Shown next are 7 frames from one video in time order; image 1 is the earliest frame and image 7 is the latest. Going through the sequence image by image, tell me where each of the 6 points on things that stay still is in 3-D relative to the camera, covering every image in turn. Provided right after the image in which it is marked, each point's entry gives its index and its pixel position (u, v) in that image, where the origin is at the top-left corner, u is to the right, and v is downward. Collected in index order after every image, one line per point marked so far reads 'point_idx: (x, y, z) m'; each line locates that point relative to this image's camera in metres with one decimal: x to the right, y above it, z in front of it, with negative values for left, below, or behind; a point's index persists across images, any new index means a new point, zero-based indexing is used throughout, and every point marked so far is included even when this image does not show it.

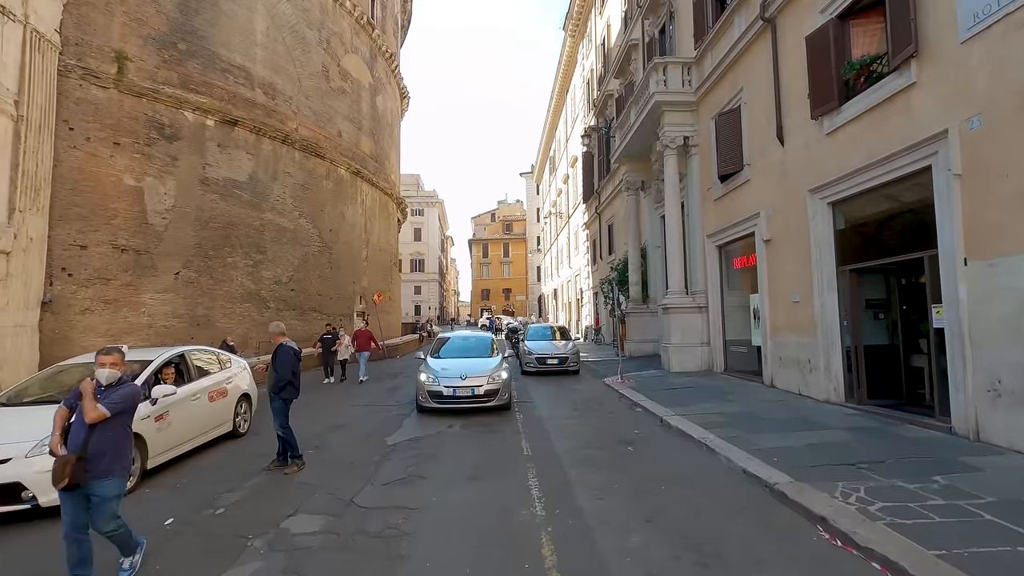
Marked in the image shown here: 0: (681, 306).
0: (+4.3, -0.4, +13.4) m
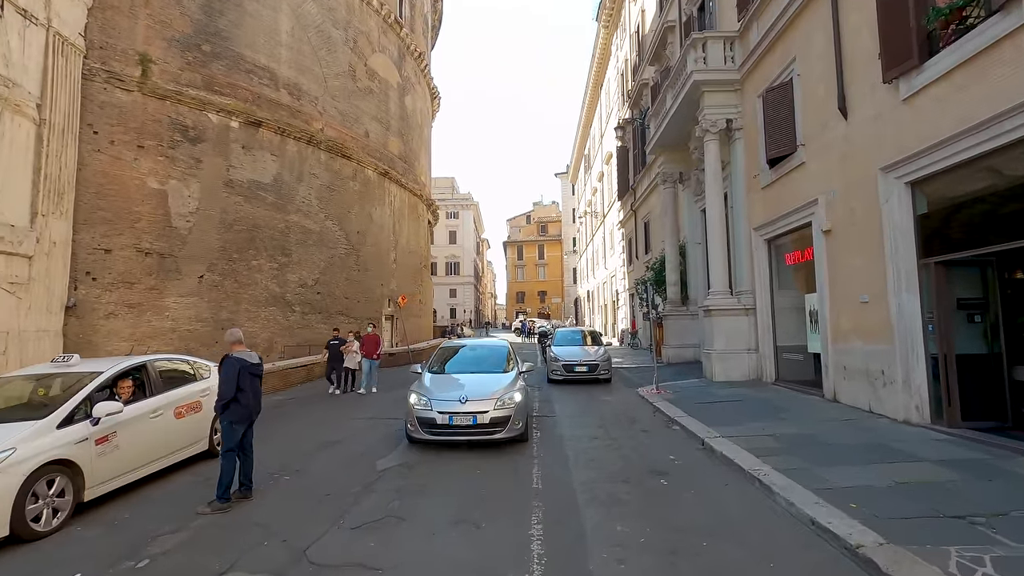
0: (+4.9, -0.4, +12.2) m
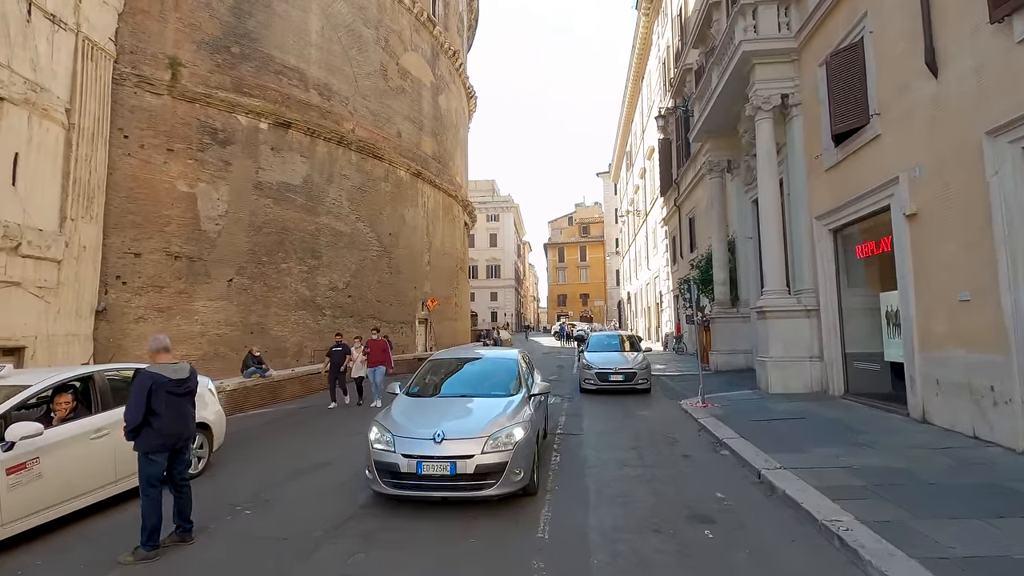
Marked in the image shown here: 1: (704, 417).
0: (+5.5, -0.4, +10.9) m
1: (+2.7, -1.8, +7.5) m
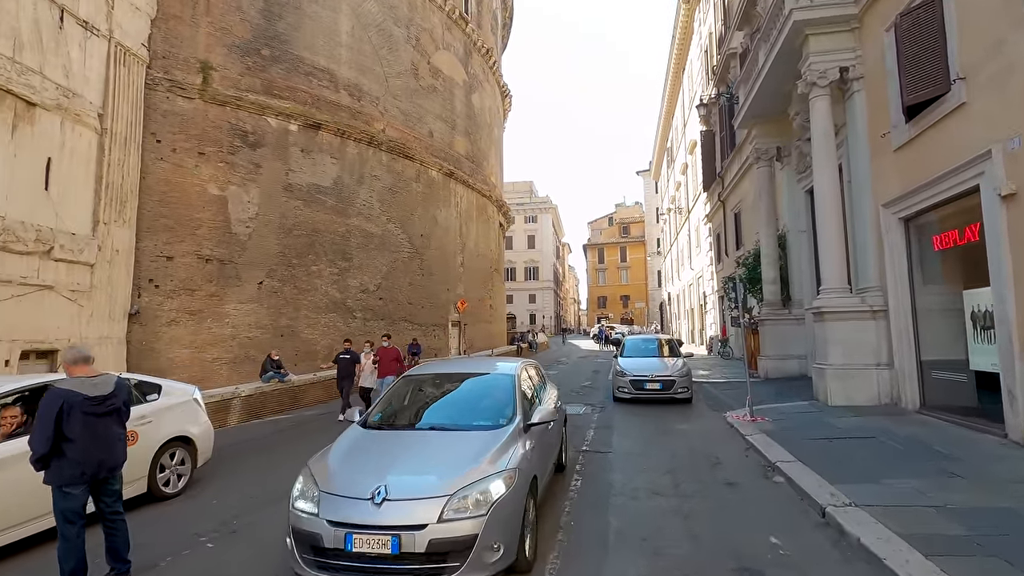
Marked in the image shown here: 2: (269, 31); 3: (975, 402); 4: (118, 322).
0: (+6.0, -0.4, +9.8) m
1: (+3.0, -1.8, +6.6) m
2: (-7.5, +7.9, +16.4) m
3: (+6.6, -1.6, +7.6) m
4: (-9.6, -0.8, +13.0) m
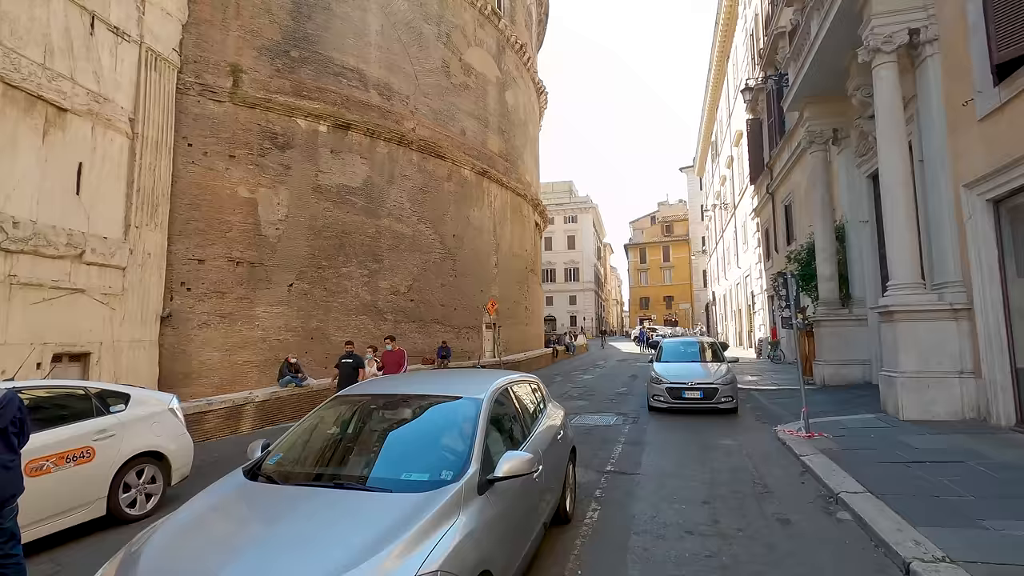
0: (+6.5, -0.3, +8.6) m
1: (+3.2, -1.8, +5.7) m
2: (-6.5, +7.8, +16.3) m
3: (+6.9, -1.5, +6.4) m
4: (-8.9, -0.9, +13.1) m
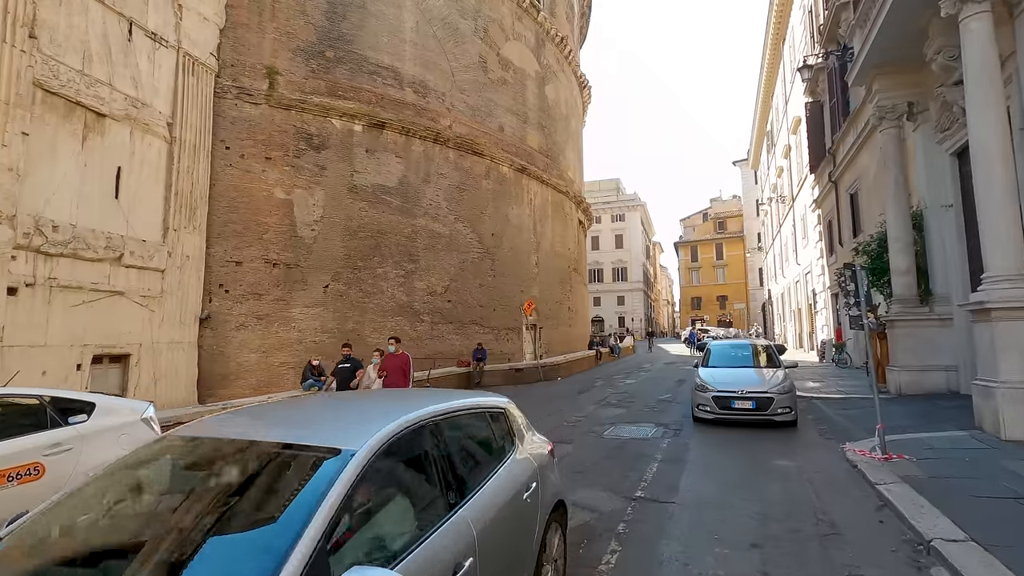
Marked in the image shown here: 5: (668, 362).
0: (+6.9, -0.3, +7.4) m
1: (+3.4, -1.7, +4.8) m
2: (-5.4, +7.8, +16.2) m
3: (+7.1, -1.4, +5.1) m
4: (-8.0, -1.0, +13.2) m
5: (+5.8, -2.8, +19.8) m
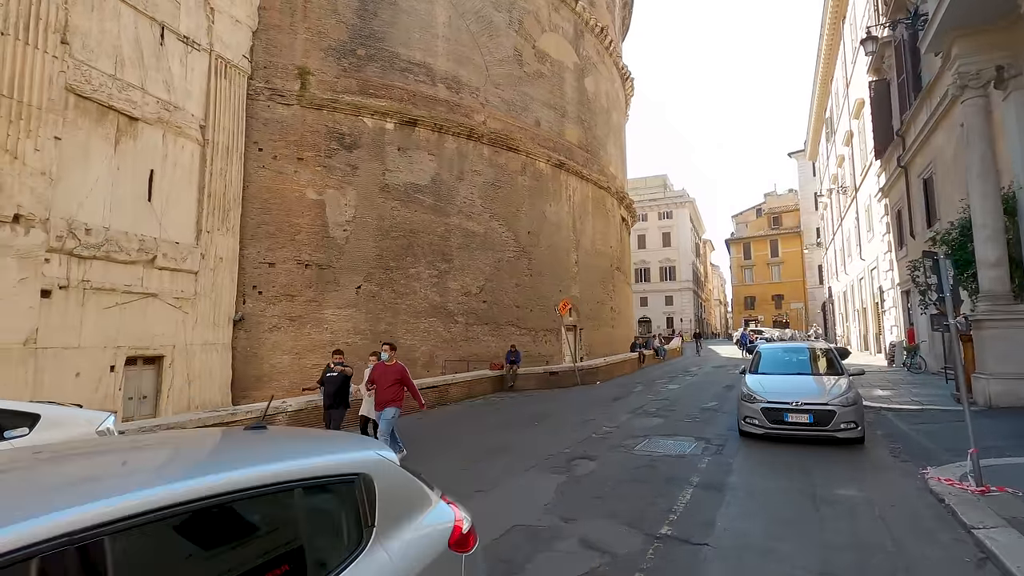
0: (+7.1, -0.2, +6.1) m
1: (+3.4, -1.6, +3.8) m
2: (-4.4, +7.8, +16.0) m
3: (+7.1, -1.4, +3.9) m
4: (-7.2, -1.0, +13.2) m
5: (+7.2, -2.7, +18.6) m
